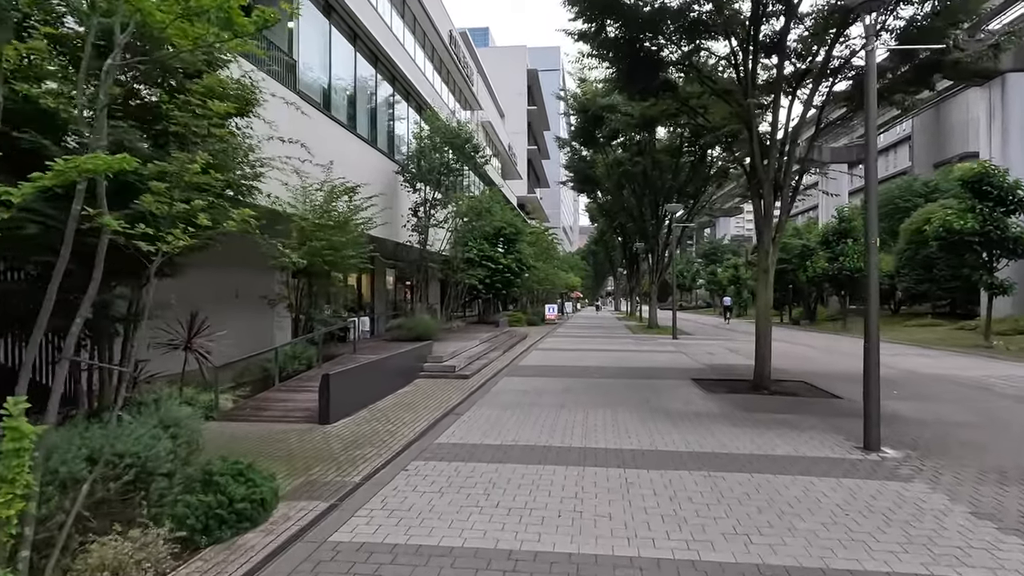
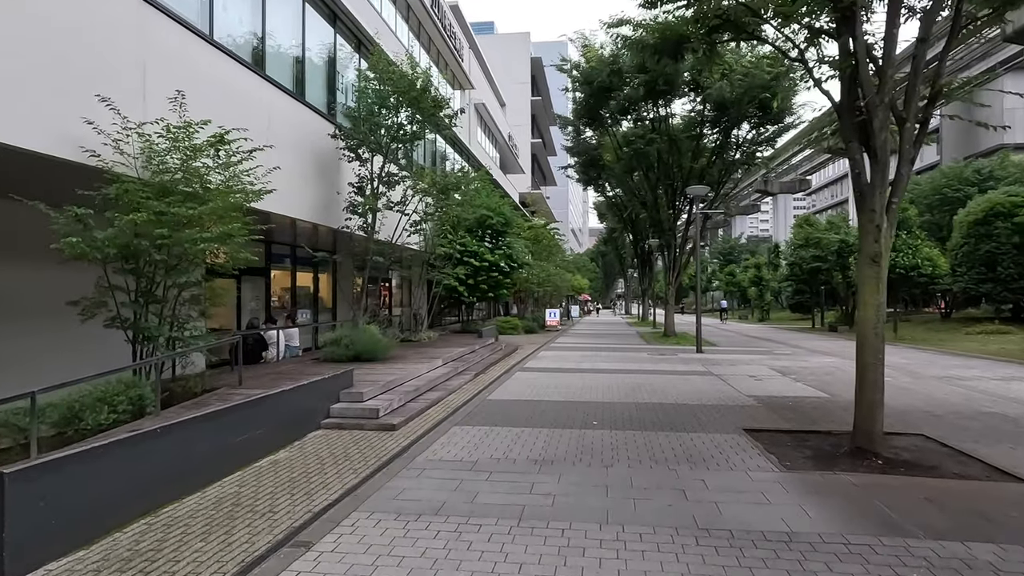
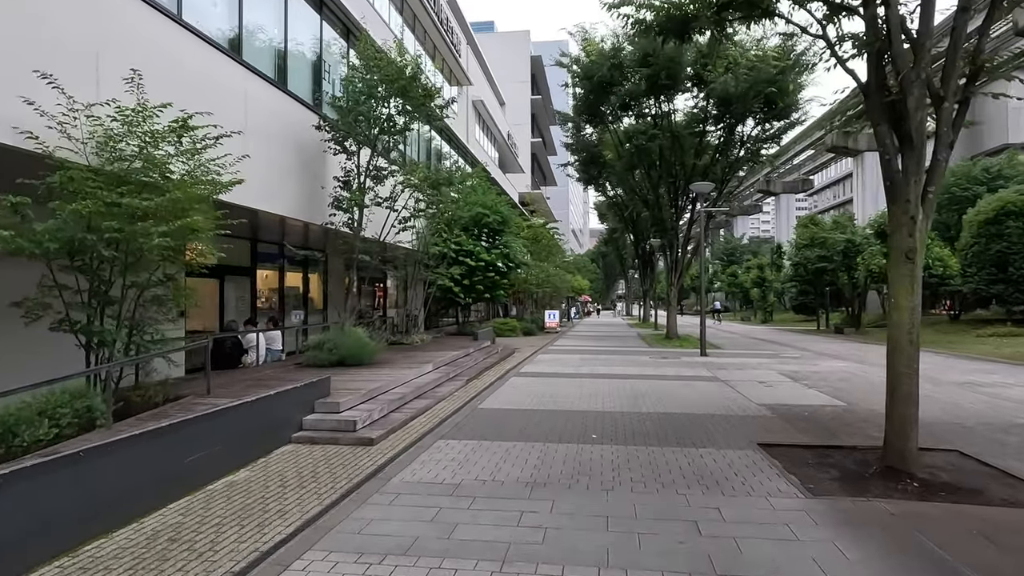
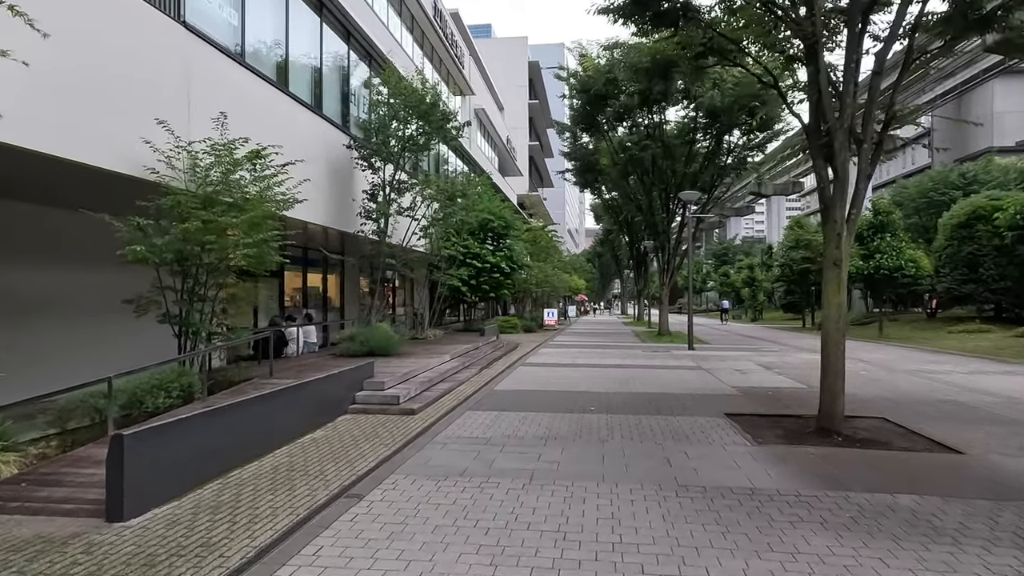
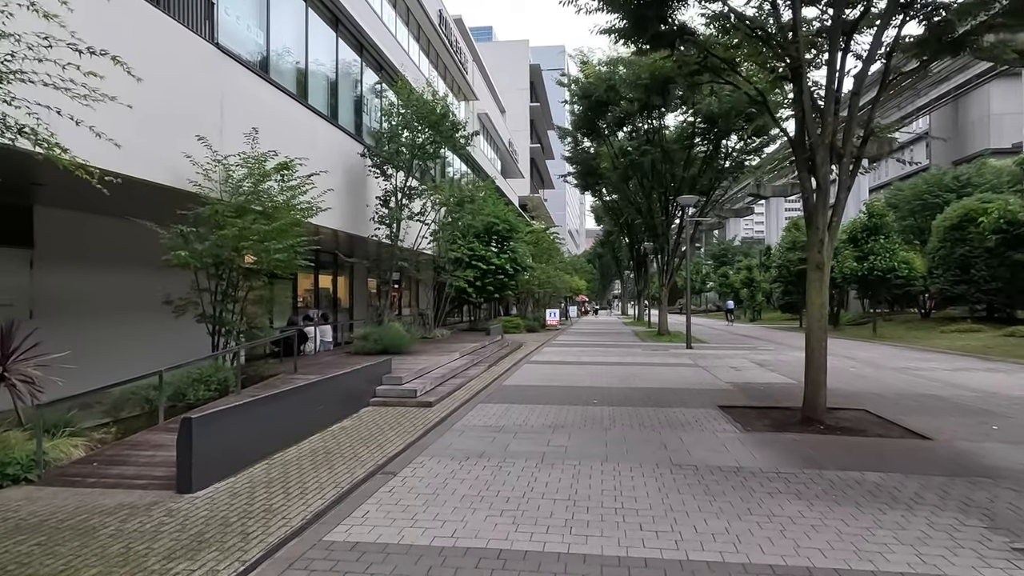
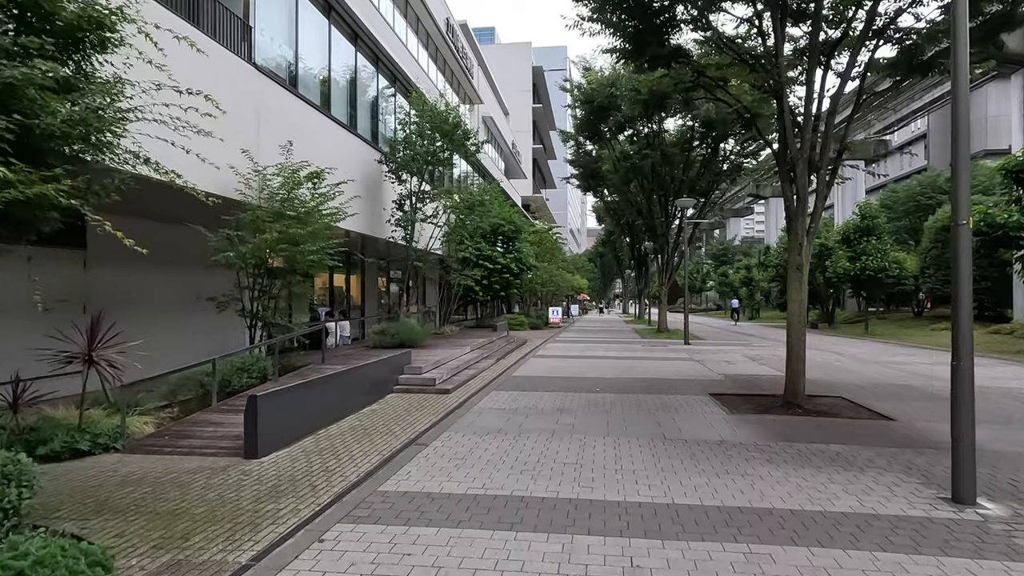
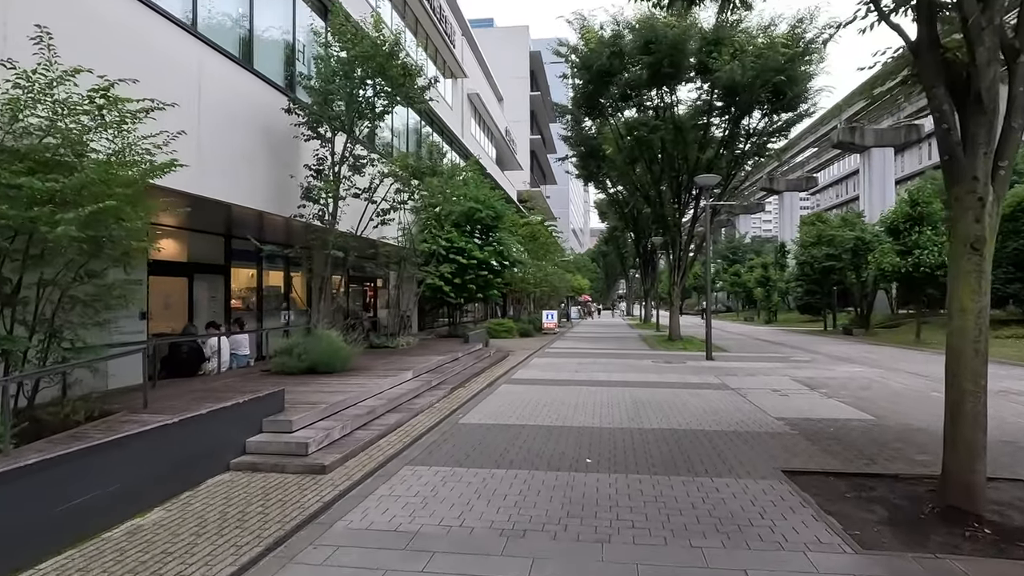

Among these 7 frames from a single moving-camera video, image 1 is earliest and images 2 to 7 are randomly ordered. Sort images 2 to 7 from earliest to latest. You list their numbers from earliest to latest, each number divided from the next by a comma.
6, 5, 4, 2, 3, 7
